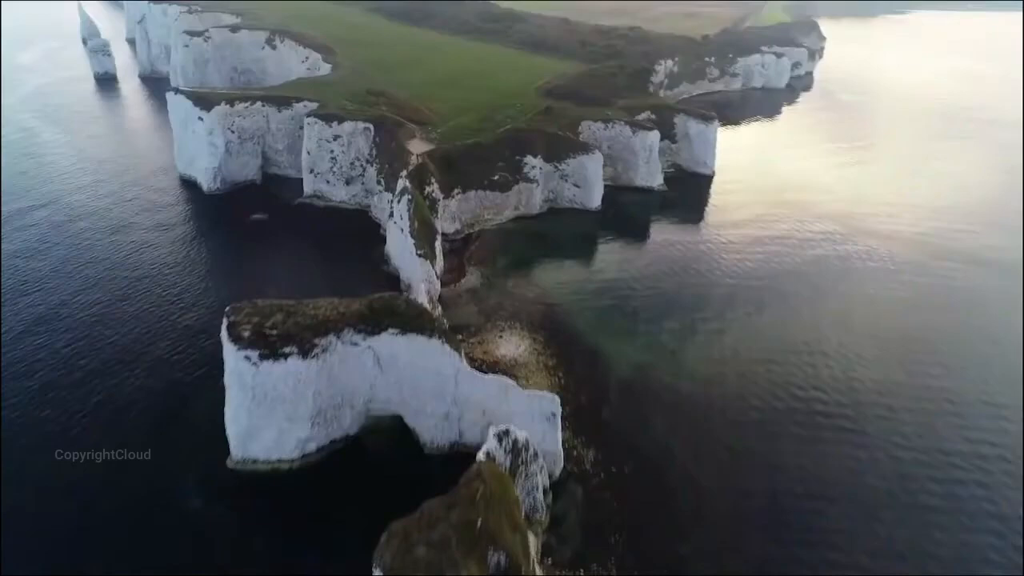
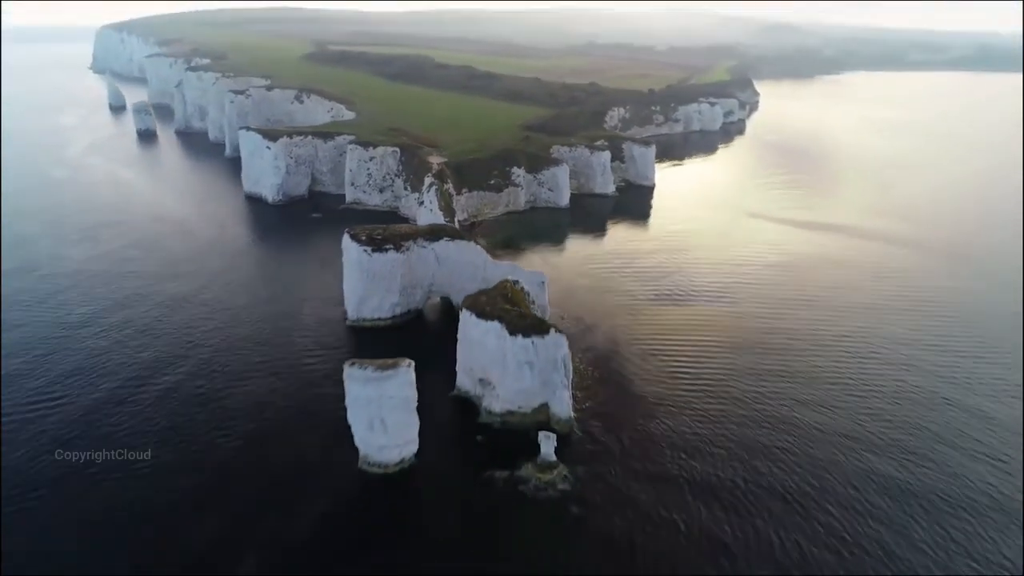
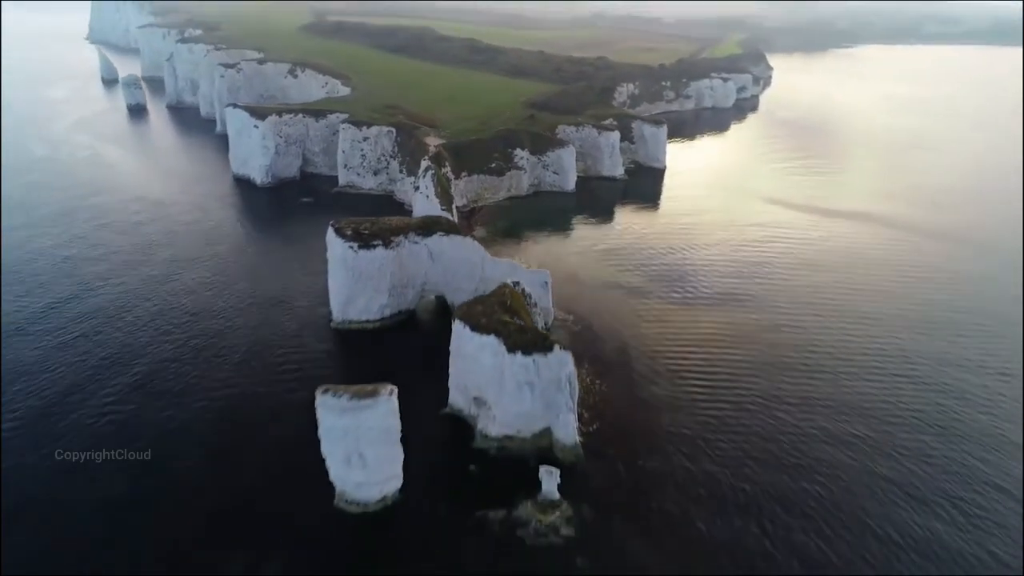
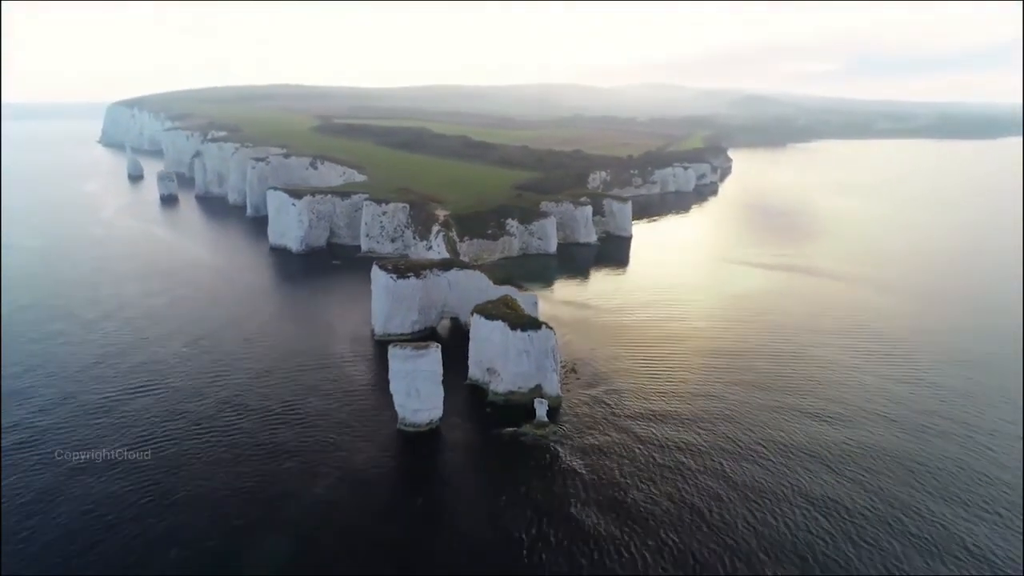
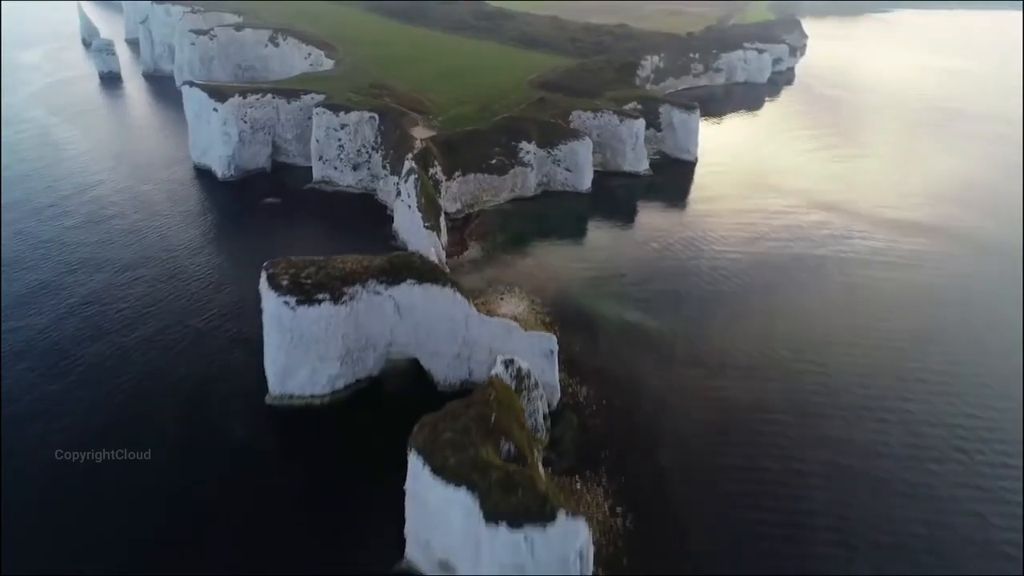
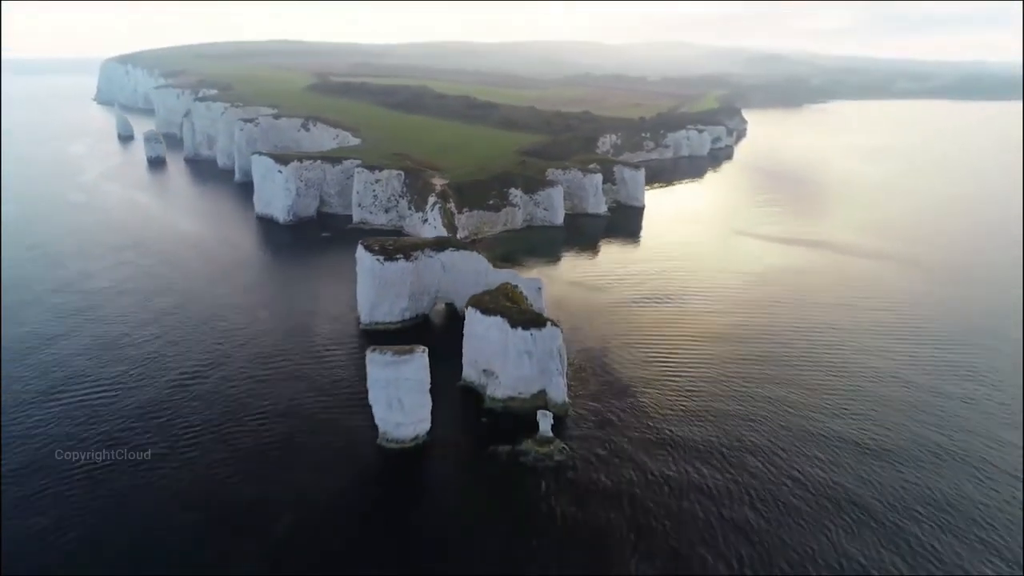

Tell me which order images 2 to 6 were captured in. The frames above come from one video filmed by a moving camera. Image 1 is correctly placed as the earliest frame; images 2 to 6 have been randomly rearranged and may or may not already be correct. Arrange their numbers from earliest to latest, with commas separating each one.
5, 3, 2, 6, 4
